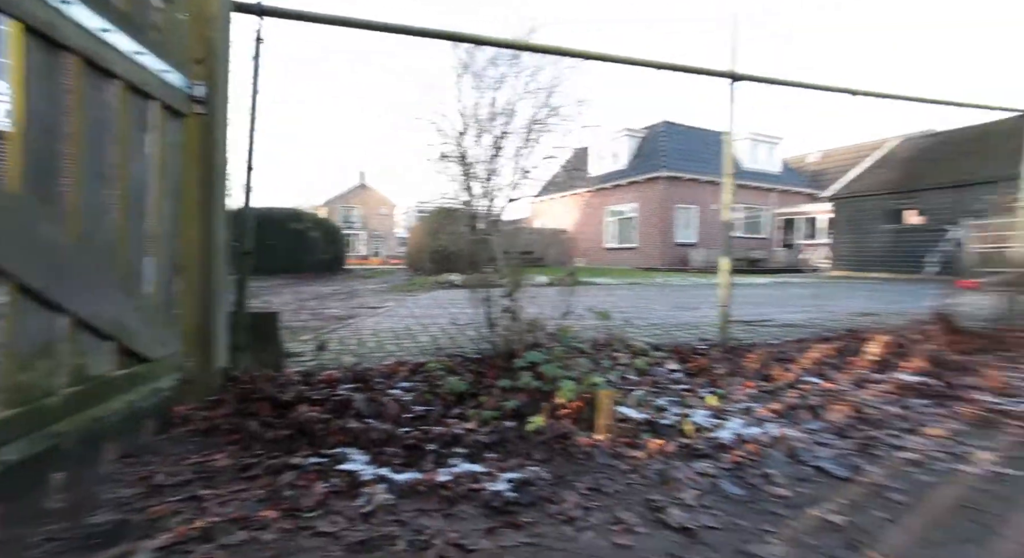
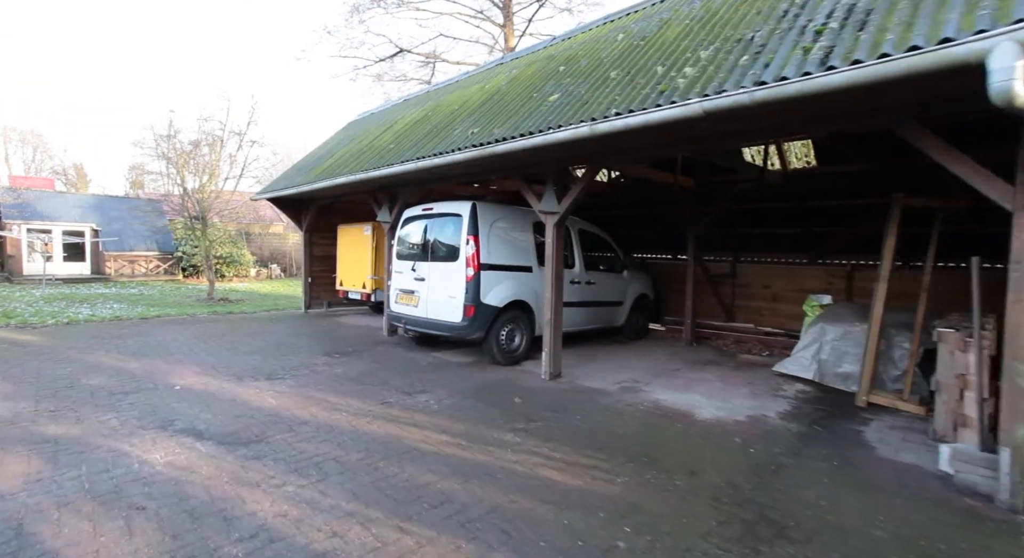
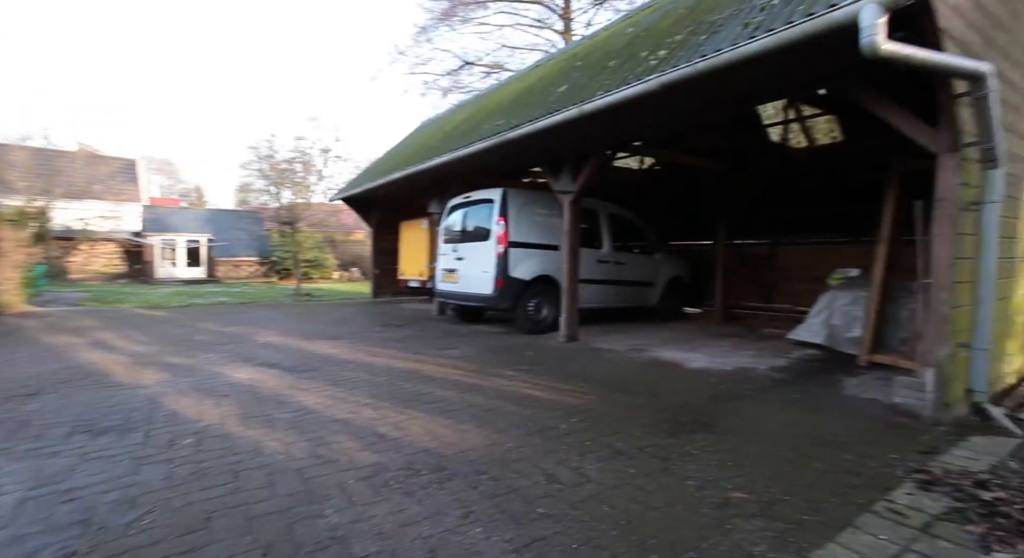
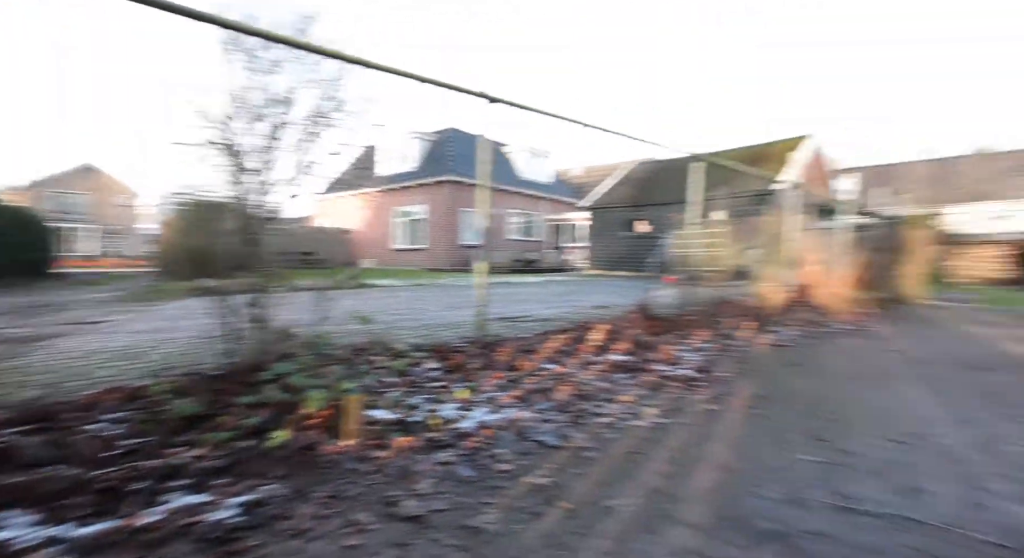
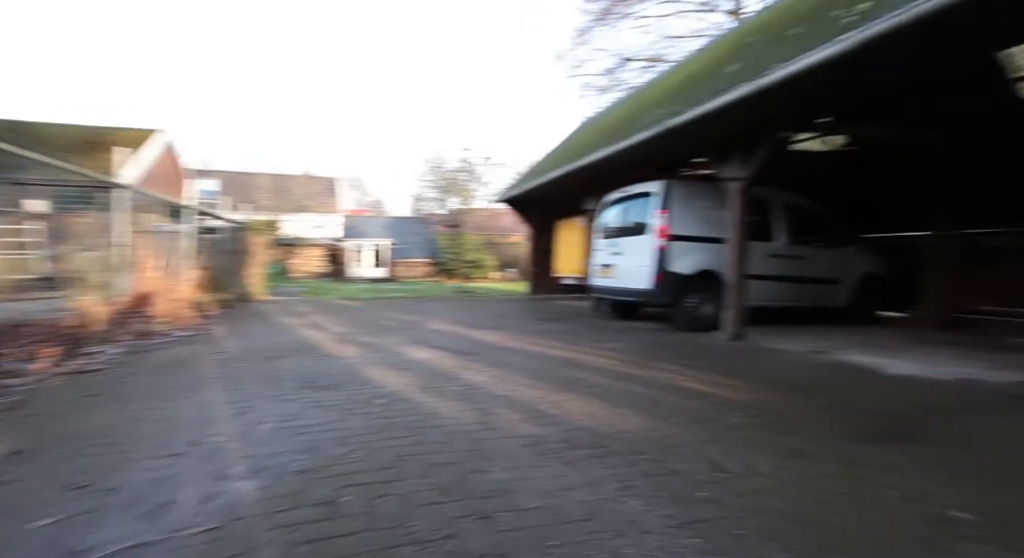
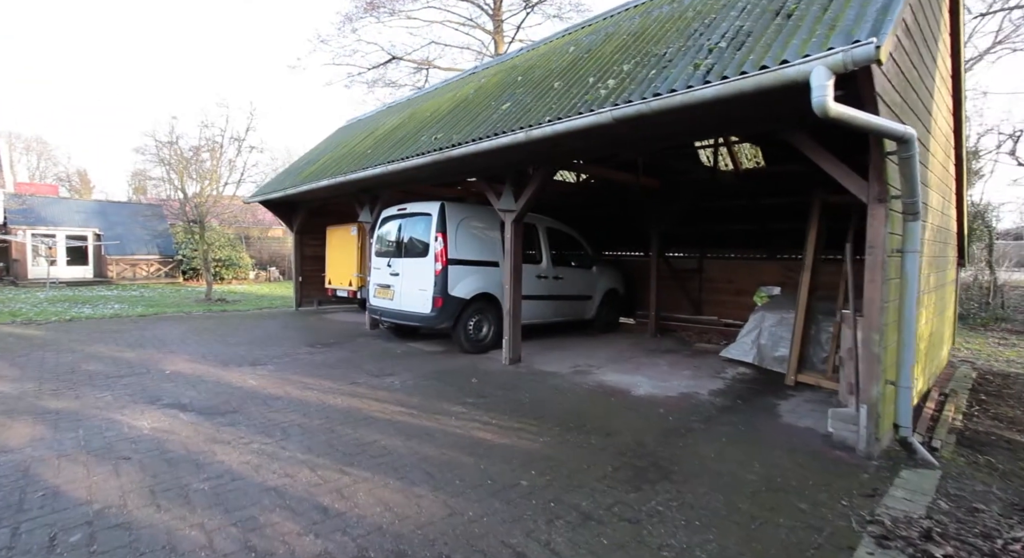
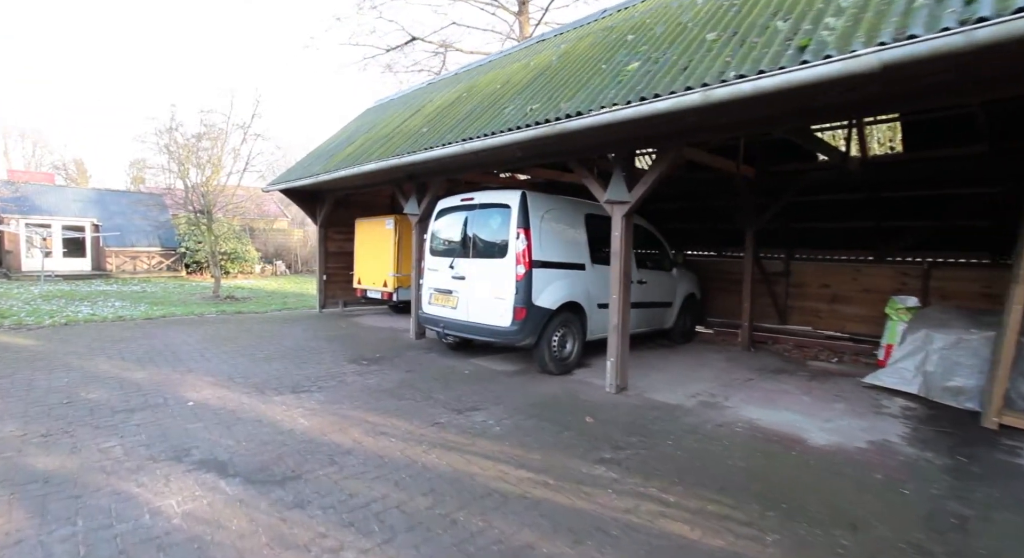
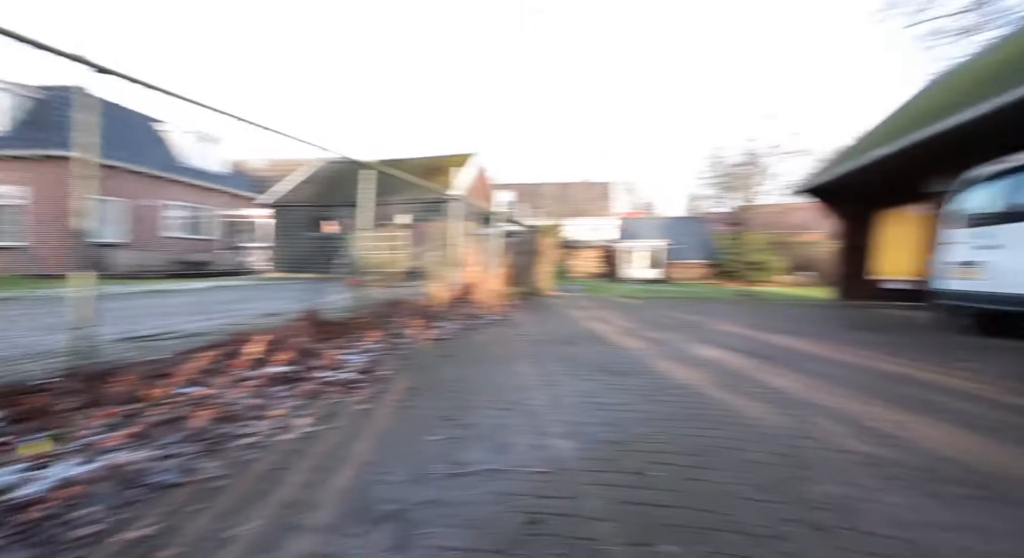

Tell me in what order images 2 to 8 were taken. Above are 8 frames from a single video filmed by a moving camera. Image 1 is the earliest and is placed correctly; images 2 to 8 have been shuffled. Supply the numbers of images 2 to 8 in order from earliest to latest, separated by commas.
4, 8, 5, 3, 6, 2, 7
